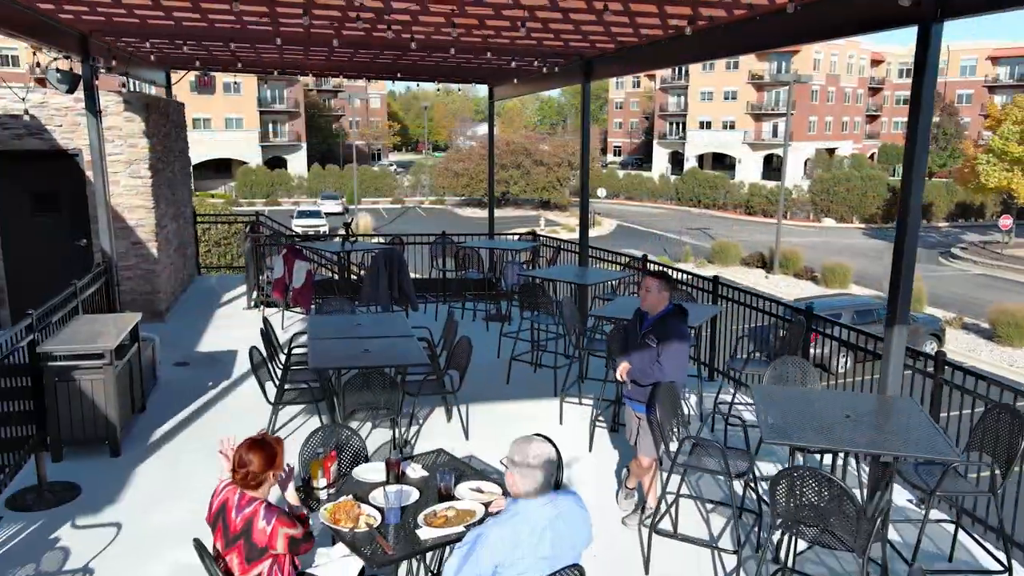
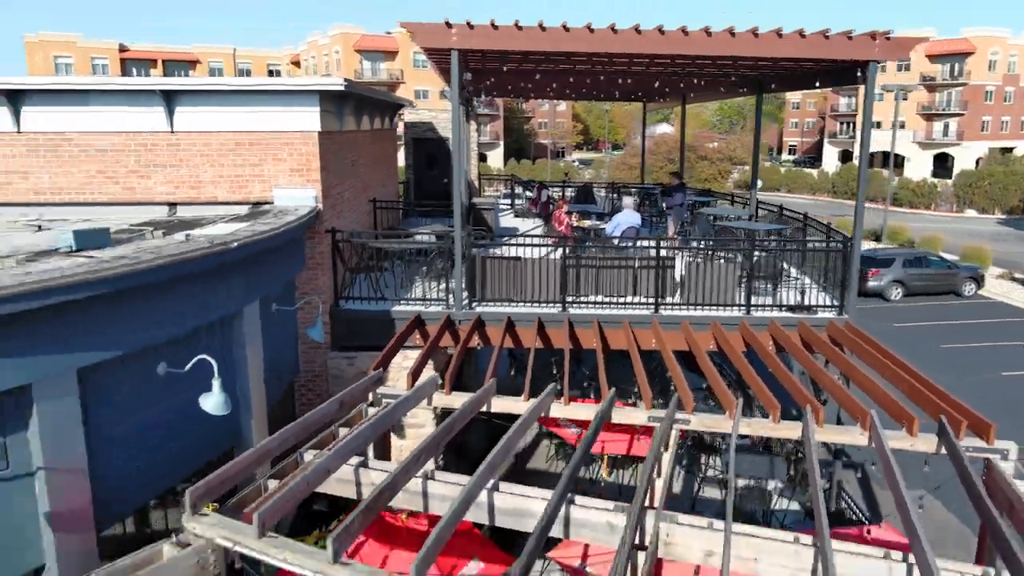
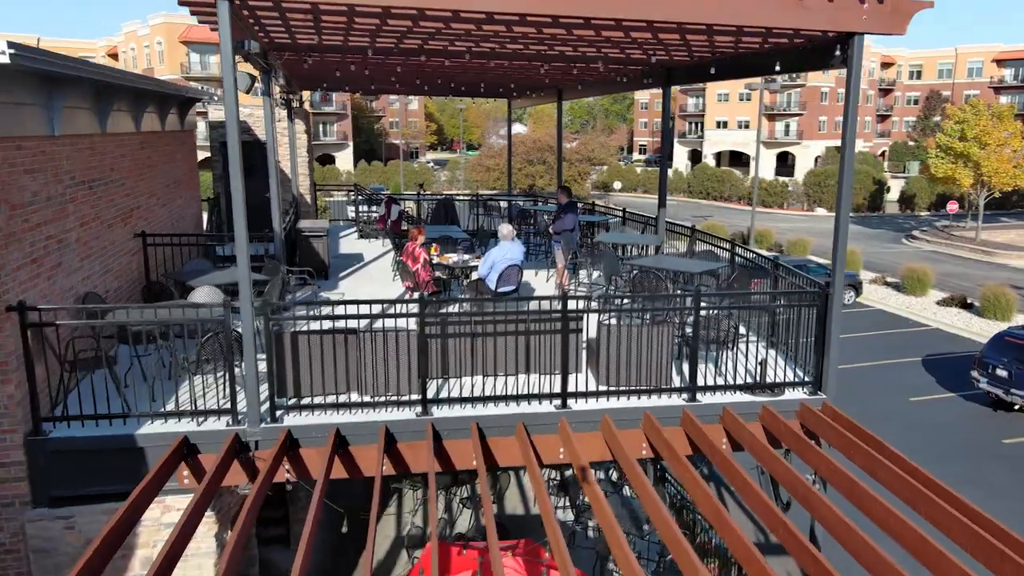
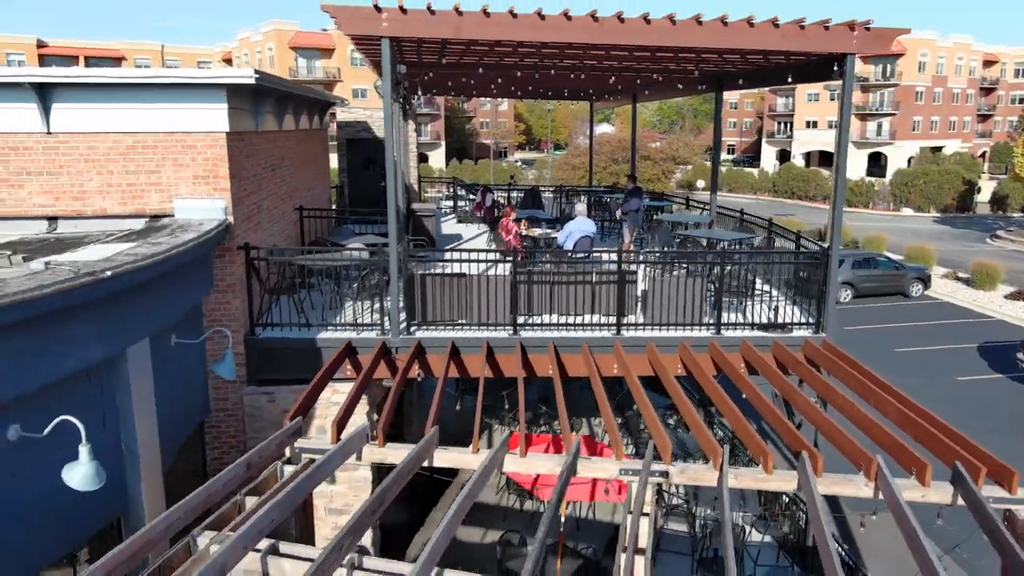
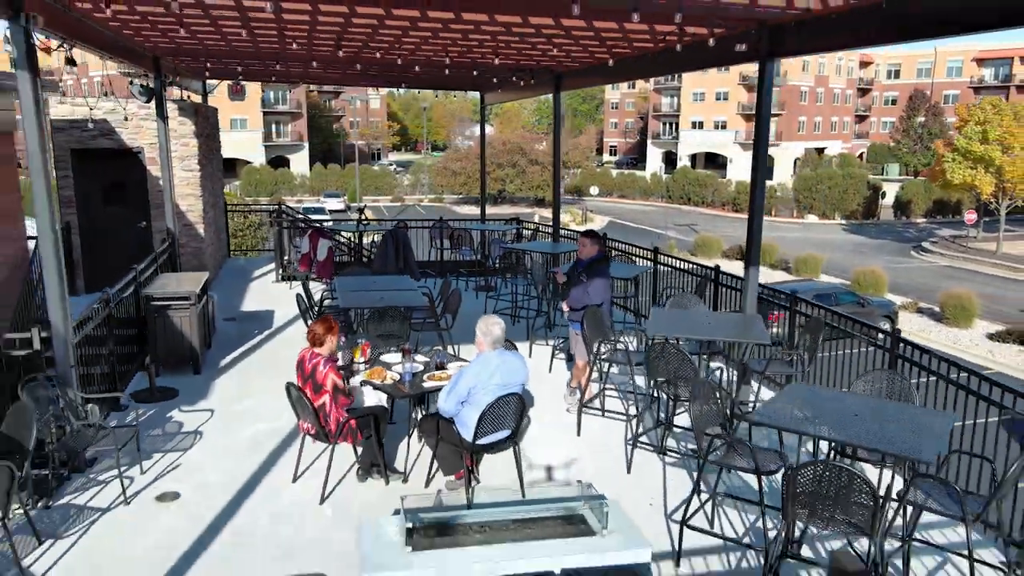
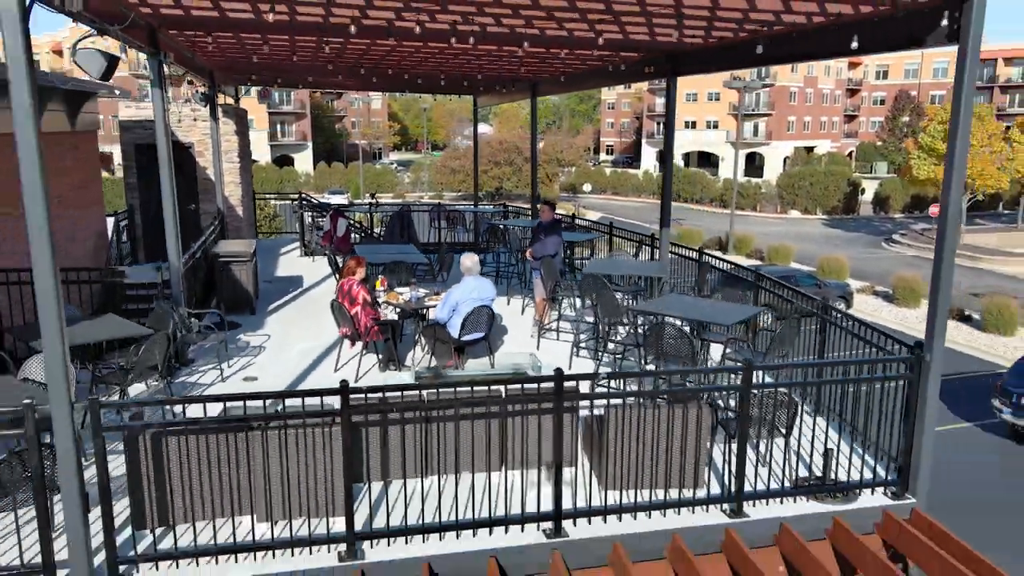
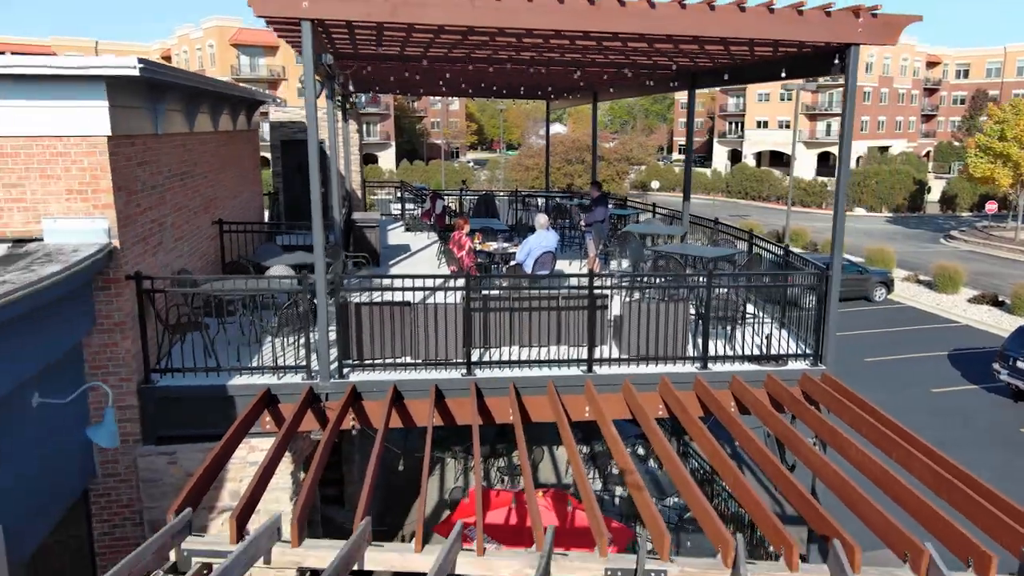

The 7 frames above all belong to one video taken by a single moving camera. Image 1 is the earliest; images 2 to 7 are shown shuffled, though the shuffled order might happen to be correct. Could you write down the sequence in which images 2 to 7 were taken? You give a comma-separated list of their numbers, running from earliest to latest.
5, 6, 3, 7, 4, 2
